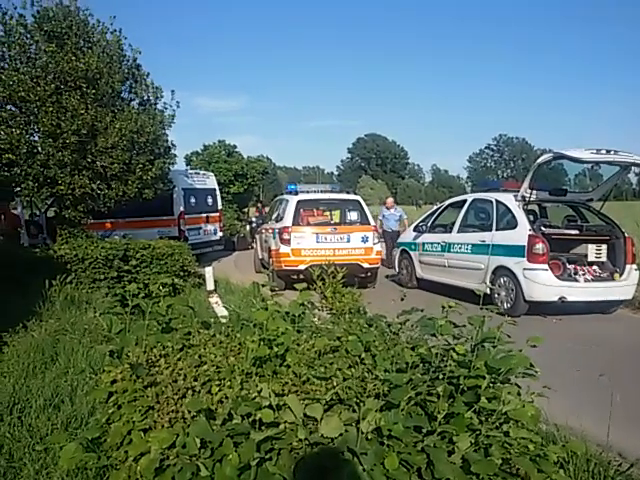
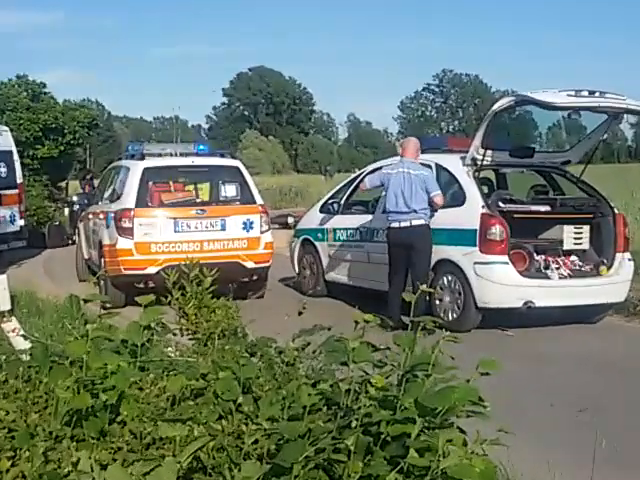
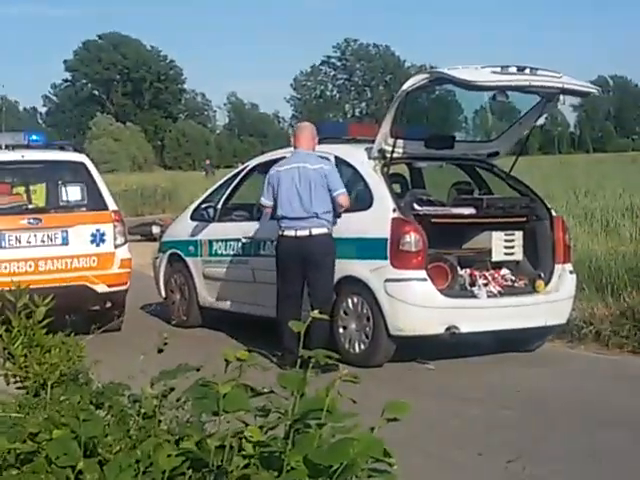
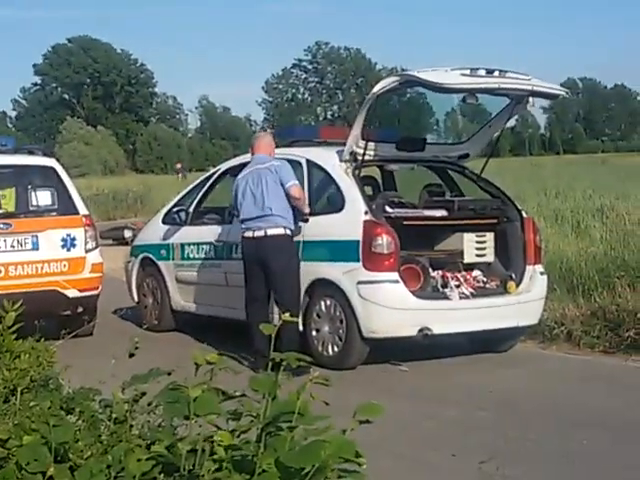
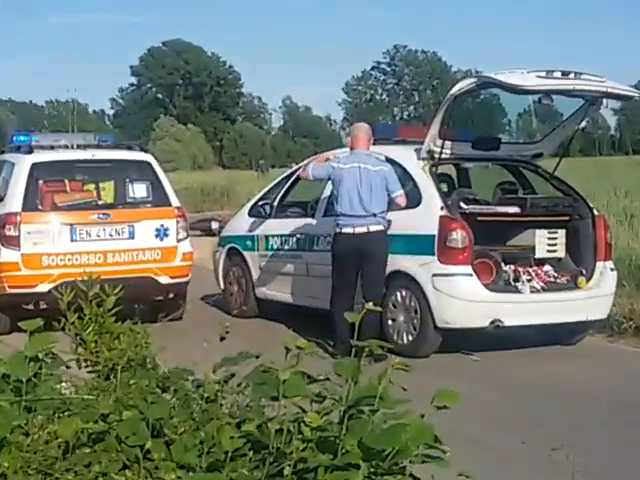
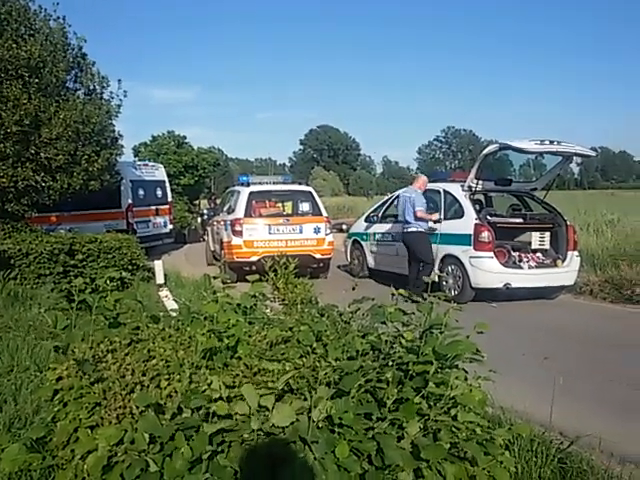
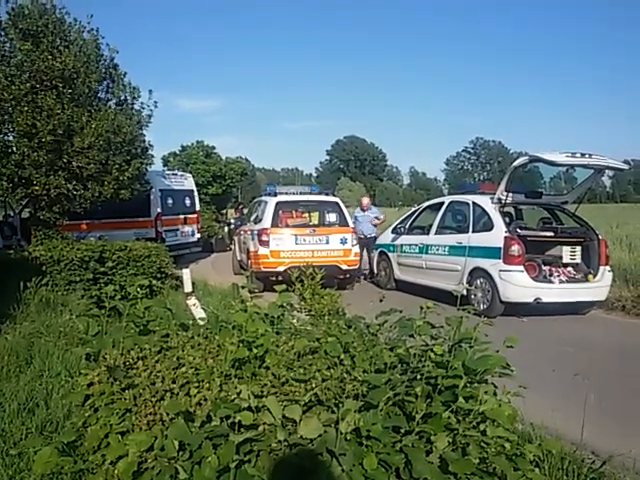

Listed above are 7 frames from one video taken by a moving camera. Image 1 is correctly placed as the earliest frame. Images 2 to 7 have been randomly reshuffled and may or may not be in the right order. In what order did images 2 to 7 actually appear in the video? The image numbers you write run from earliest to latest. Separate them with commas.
7, 6, 2, 5, 3, 4
